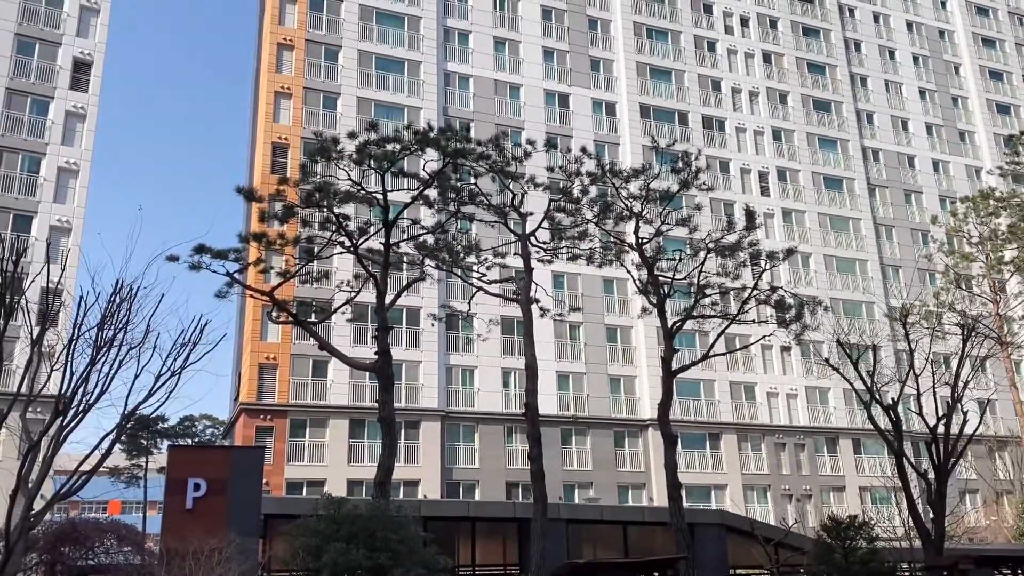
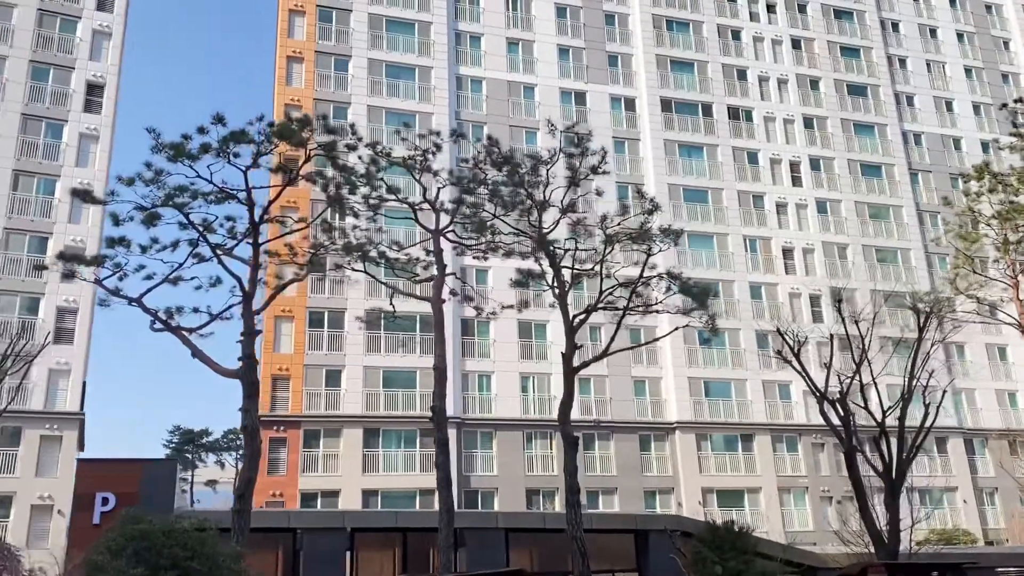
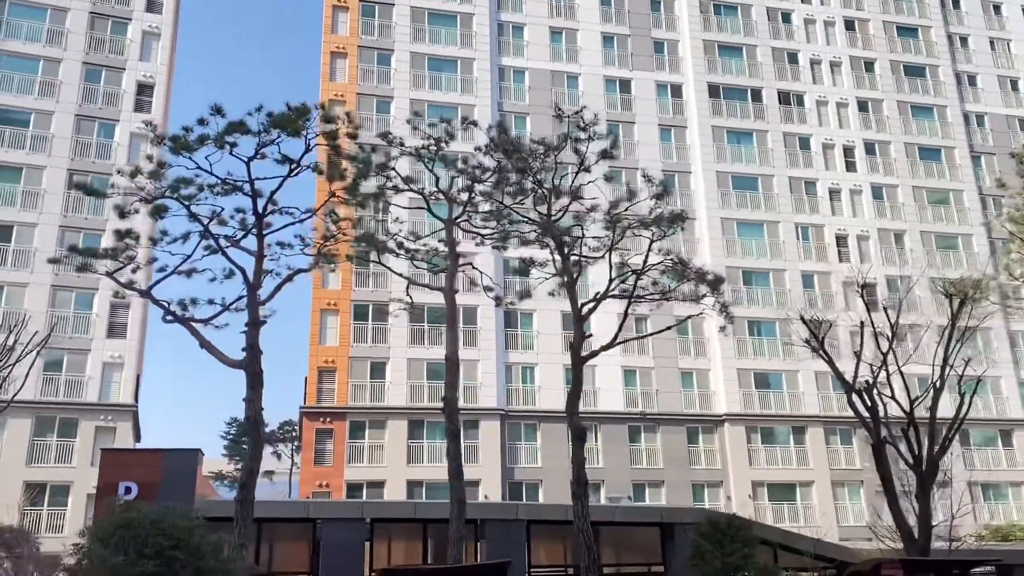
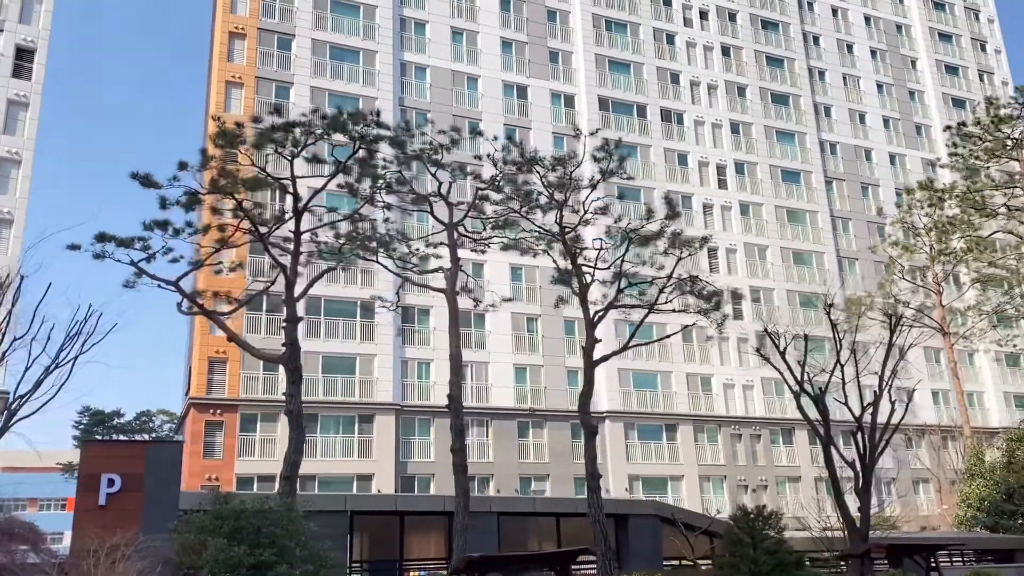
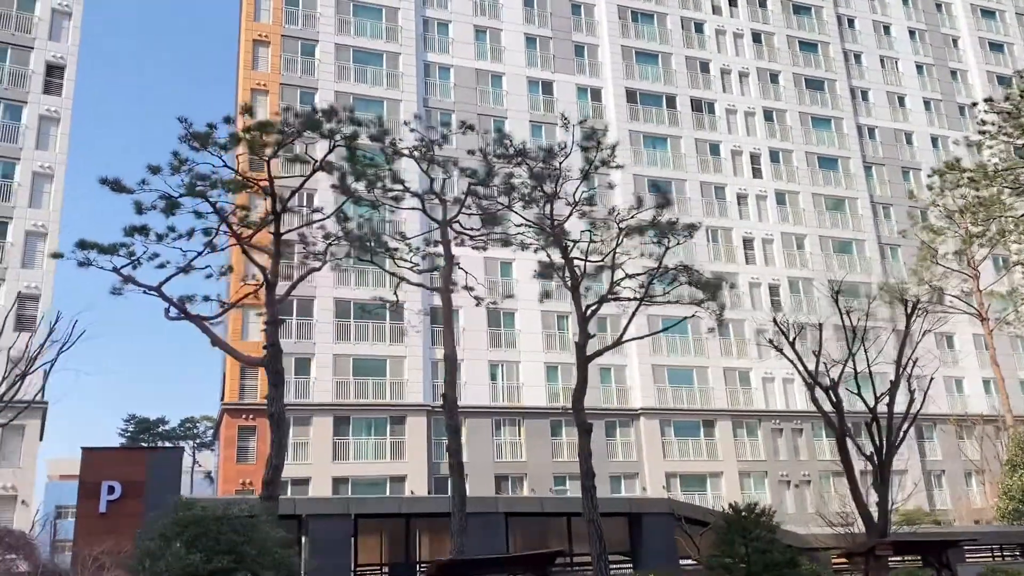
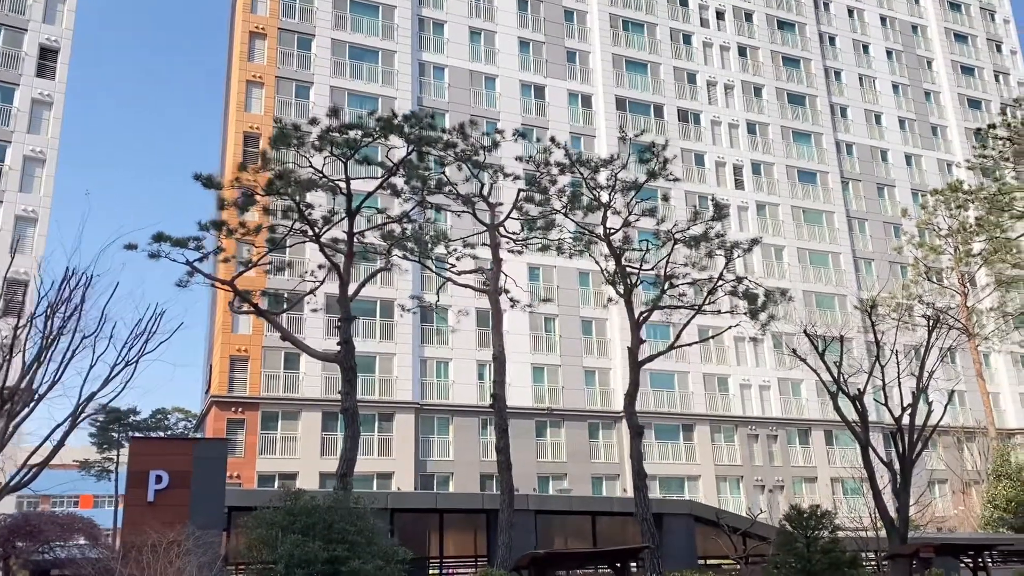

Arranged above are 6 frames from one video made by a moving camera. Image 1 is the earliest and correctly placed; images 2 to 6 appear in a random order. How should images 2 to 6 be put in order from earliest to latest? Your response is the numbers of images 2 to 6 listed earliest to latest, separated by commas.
6, 4, 5, 2, 3
